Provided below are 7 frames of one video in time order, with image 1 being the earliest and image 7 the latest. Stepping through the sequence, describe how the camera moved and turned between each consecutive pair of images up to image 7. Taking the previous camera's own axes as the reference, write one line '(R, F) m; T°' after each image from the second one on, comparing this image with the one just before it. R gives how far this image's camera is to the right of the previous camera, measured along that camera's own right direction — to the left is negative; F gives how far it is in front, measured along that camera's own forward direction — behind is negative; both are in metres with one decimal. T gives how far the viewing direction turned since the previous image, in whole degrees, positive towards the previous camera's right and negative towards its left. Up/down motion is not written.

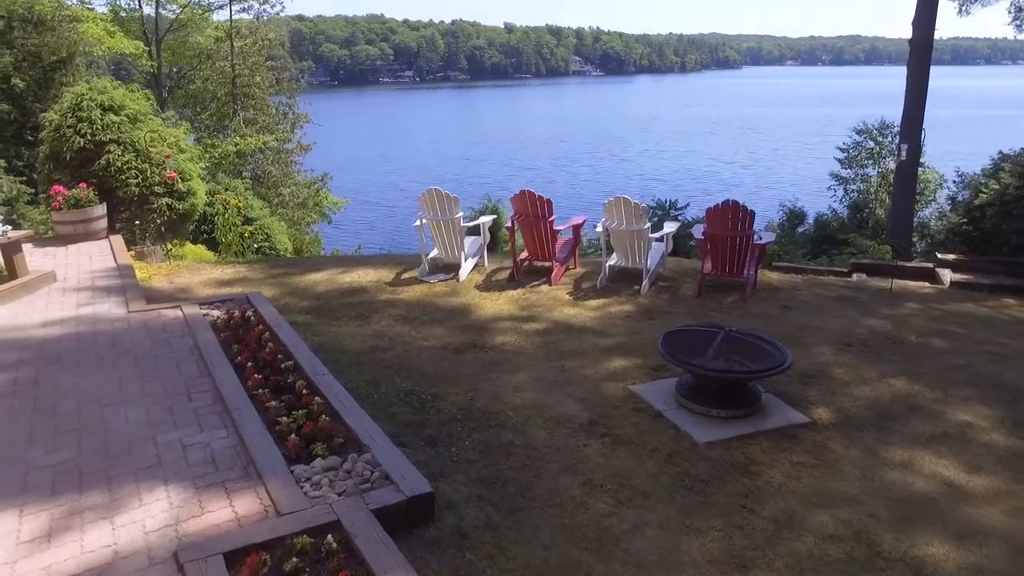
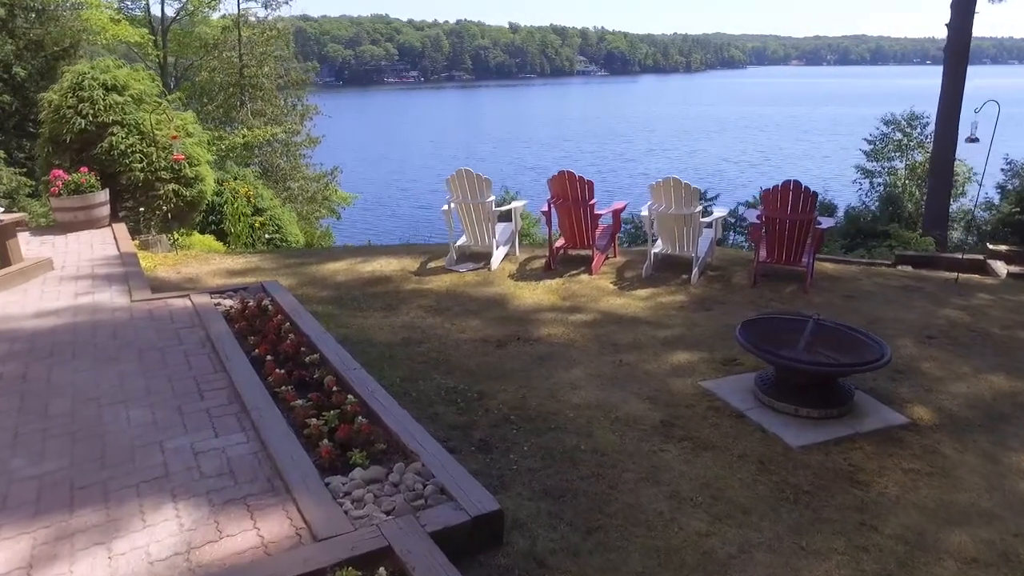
(-0.2, +0.5) m; 0°
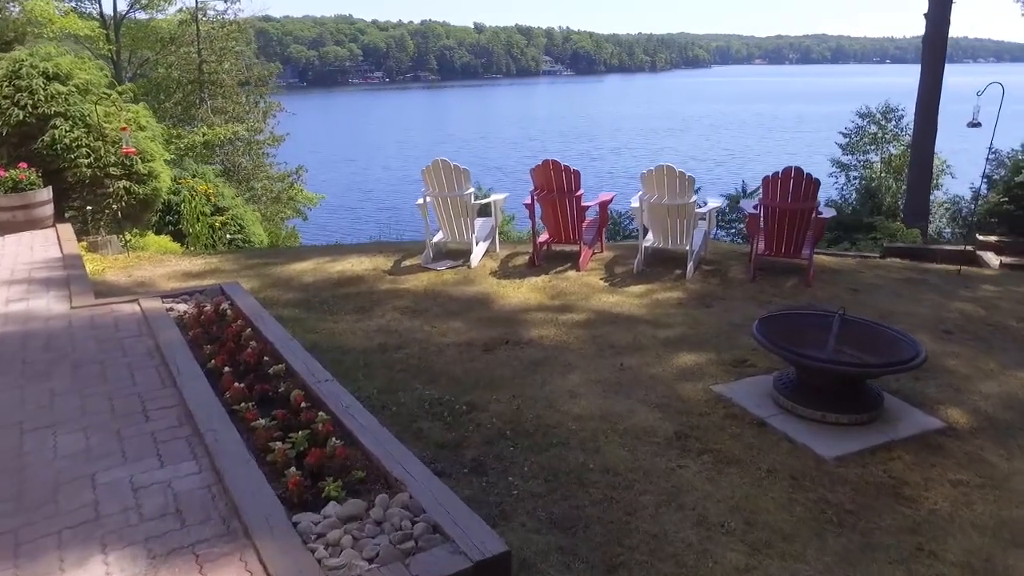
(-0.1, +0.4) m; +2°
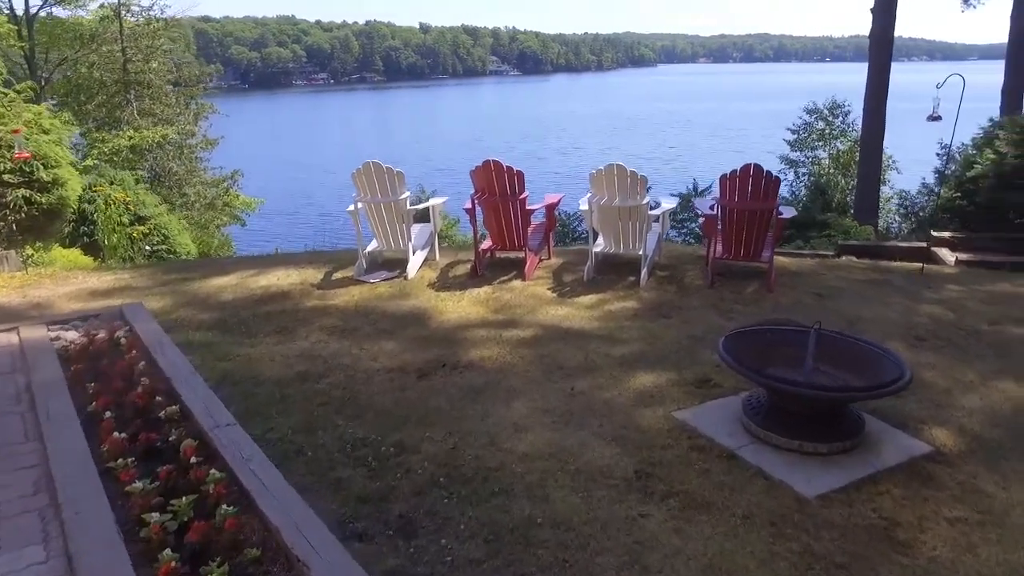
(+0.1, +0.4) m; +3°
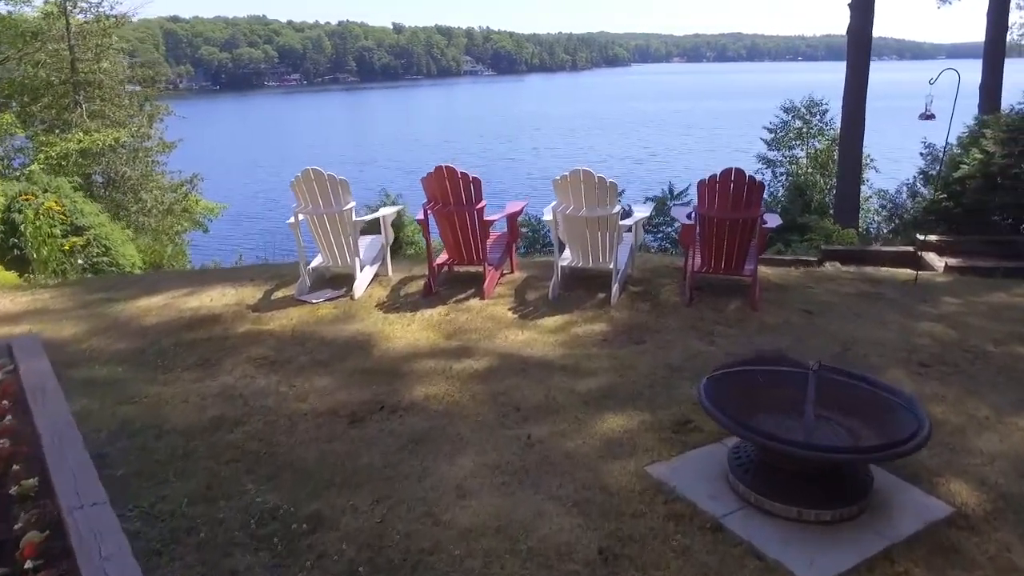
(+0.1, +0.5) m; +2°
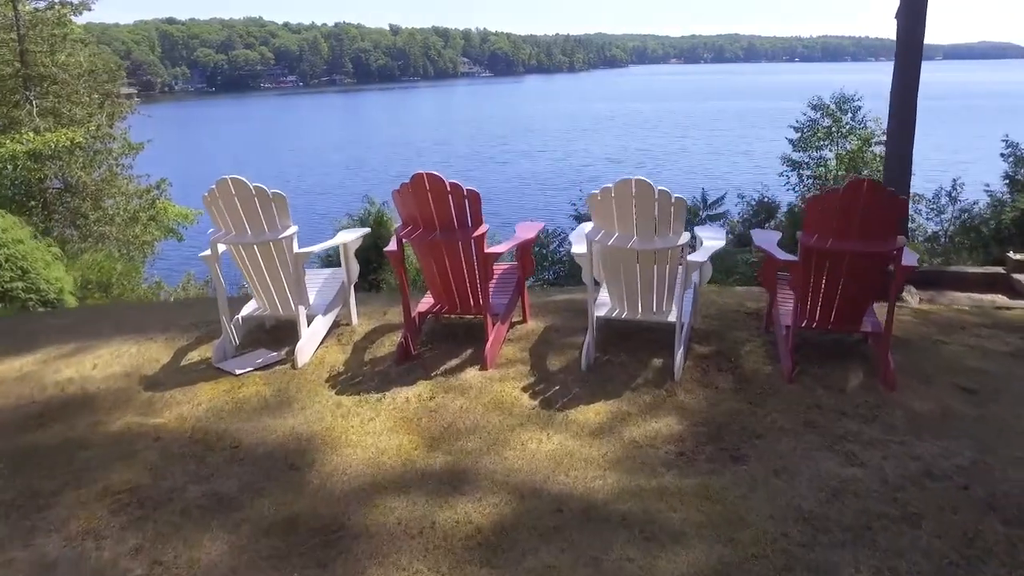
(-0.1, +1.5) m; 0°
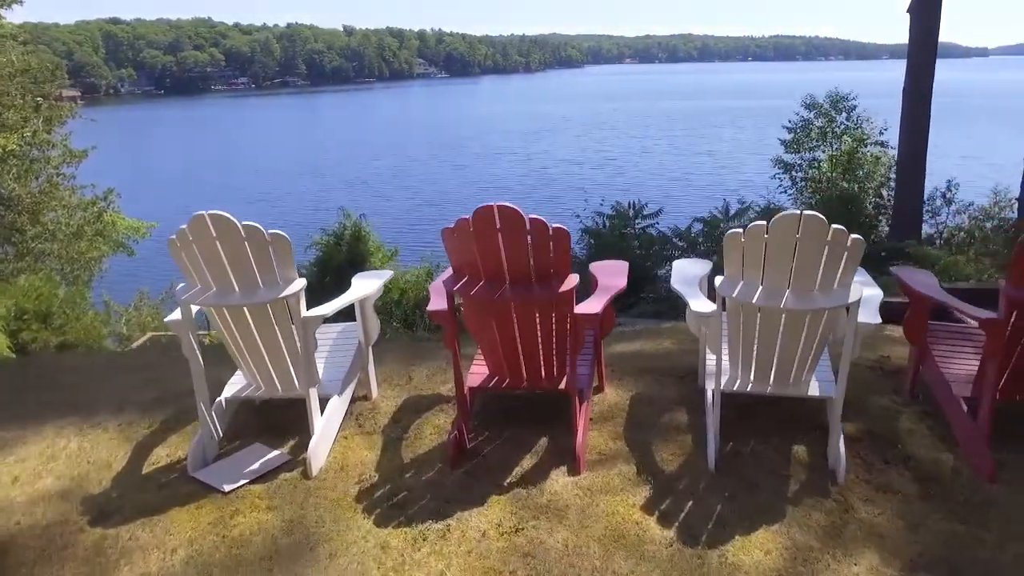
(-0.4, +0.9) m; +3°
